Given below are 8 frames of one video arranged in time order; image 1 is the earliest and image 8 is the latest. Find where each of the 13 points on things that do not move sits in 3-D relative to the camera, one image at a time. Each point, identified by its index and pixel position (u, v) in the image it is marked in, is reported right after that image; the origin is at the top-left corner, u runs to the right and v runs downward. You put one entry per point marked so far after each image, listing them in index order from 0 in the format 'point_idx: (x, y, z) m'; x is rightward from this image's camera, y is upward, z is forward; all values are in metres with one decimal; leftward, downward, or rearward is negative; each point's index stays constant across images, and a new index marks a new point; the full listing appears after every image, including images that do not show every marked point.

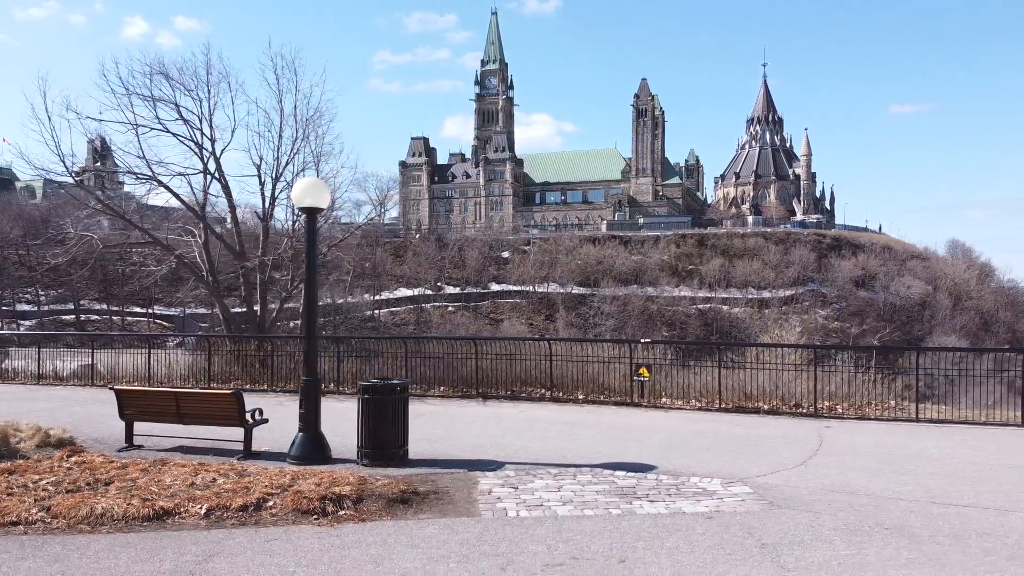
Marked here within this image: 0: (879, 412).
0: (+6.2, -2.1, +11.0) m
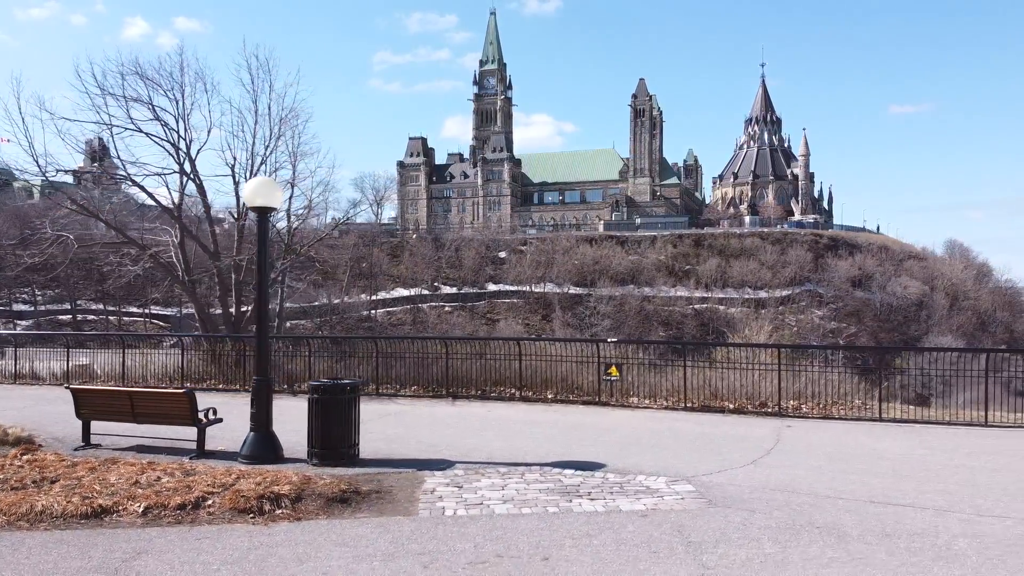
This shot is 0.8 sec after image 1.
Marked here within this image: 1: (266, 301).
0: (+5.6, -2.1, +11.0) m
1: (-3.0, -0.2, +7.9) m
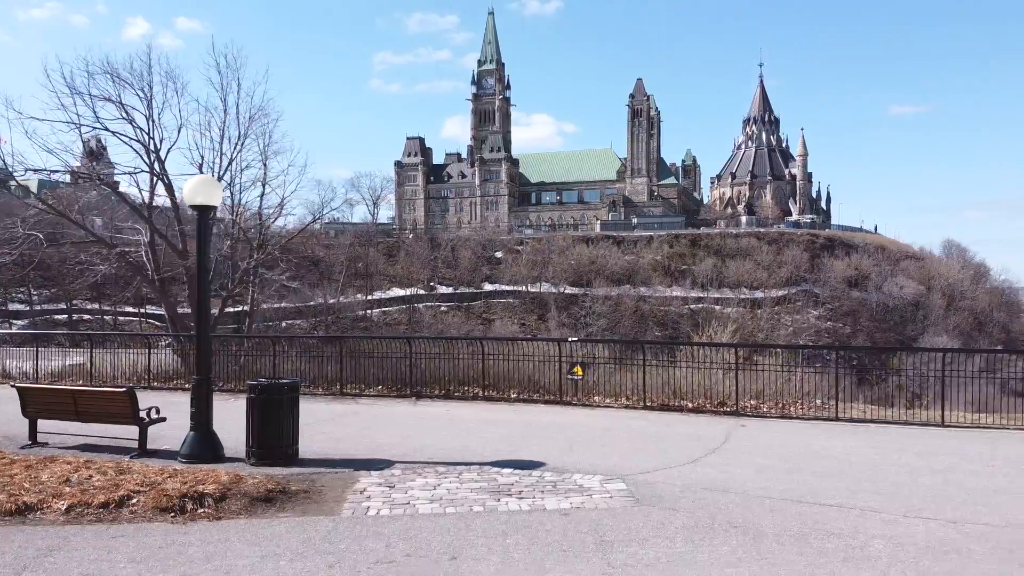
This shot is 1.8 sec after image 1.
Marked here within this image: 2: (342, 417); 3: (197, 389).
0: (+4.9, -2.1, +11.0) m
1: (-3.7, -0.2, +7.9) m
2: (-2.8, -2.1, +10.6) m
3: (-3.8, -1.2, +7.9) m
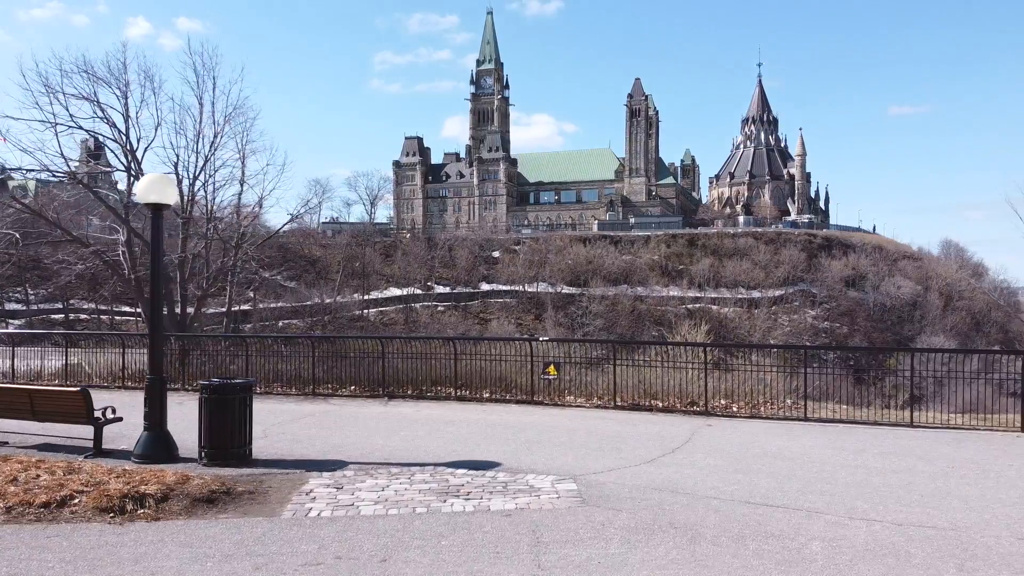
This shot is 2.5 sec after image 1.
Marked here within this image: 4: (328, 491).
0: (+4.4, -2.1, +10.9) m
1: (-4.3, -0.1, +7.8) m
2: (-3.4, -2.1, +10.6) m
3: (-4.4, -1.2, +7.8) m
4: (-1.9, -2.1, +6.6) m
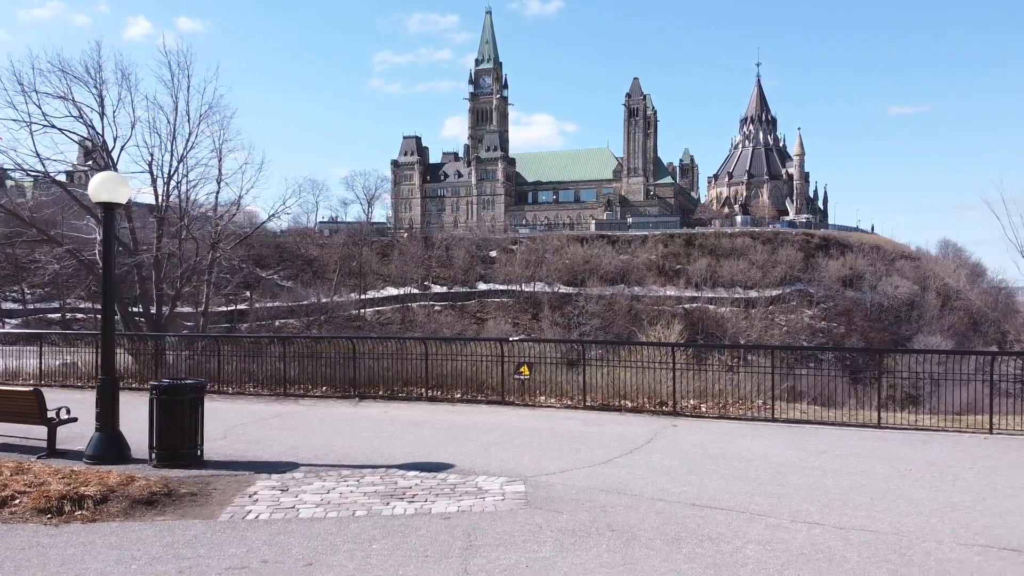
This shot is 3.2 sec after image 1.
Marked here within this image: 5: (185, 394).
0: (+3.8, -2.1, +10.8) m
1: (-4.8, -0.1, +7.7) m
2: (-3.9, -2.1, +10.5) m
3: (-4.9, -1.2, +7.7) m
4: (-2.4, -2.1, +6.5) m
5: (-3.8, -1.2, +7.6) m
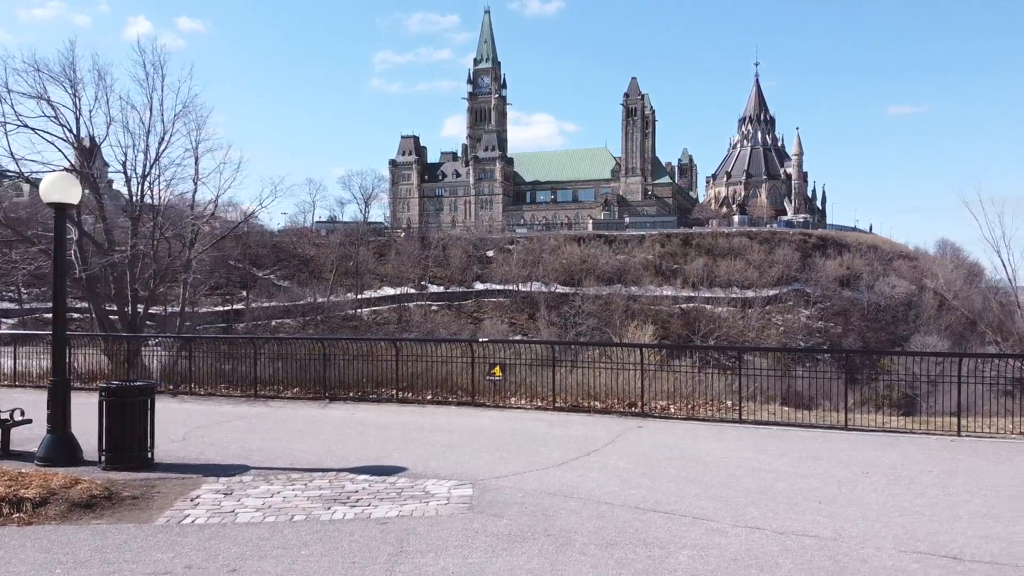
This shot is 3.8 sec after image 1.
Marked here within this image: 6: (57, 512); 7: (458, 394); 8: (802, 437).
0: (+3.3, -2.1, +10.7) m
1: (-5.4, -0.1, +7.7) m
2: (-4.4, -2.1, +10.4) m
3: (-5.4, -1.2, +7.7) m
4: (-3.0, -2.1, +6.5) m
5: (-4.4, -1.2, +7.5) m
6: (-4.3, -2.1, +6.1) m
7: (-1.0, -2.0, +12.4) m
8: (+4.1, -2.1, +9.2) m
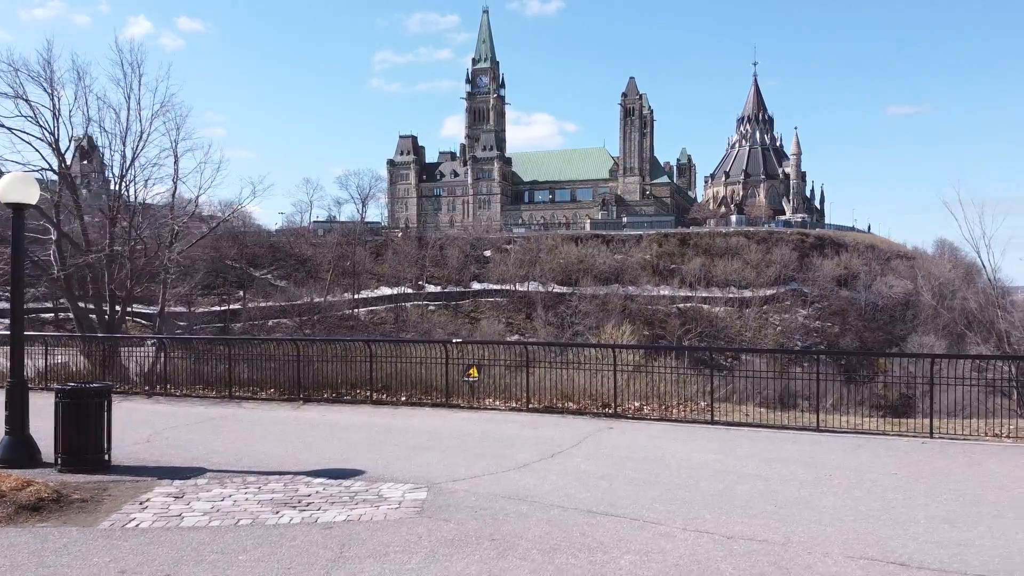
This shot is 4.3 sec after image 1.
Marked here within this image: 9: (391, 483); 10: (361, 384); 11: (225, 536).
0: (+2.8, -2.1, +10.6) m
1: (-5.8, -0.2, +7.6) m
2: (-4.9, -2.1, +10.4) m
3: (-5.9, -1.2, +7.6) m
4: (-3.4, -2.1, +6.4) m
5: (-4.8, -1.3, +7.4) m
6: (-4.7, -2.1, +6.0) m
7: (-1.5, -2.0, +12.3) m
8: (+3.7, -2.1, +9.1) m
9: (-1.3, -2.1, +6.9) m
10: (-2.9, -1.9, +12.8) m
11: (-2.4, -2.1, +5.5) m
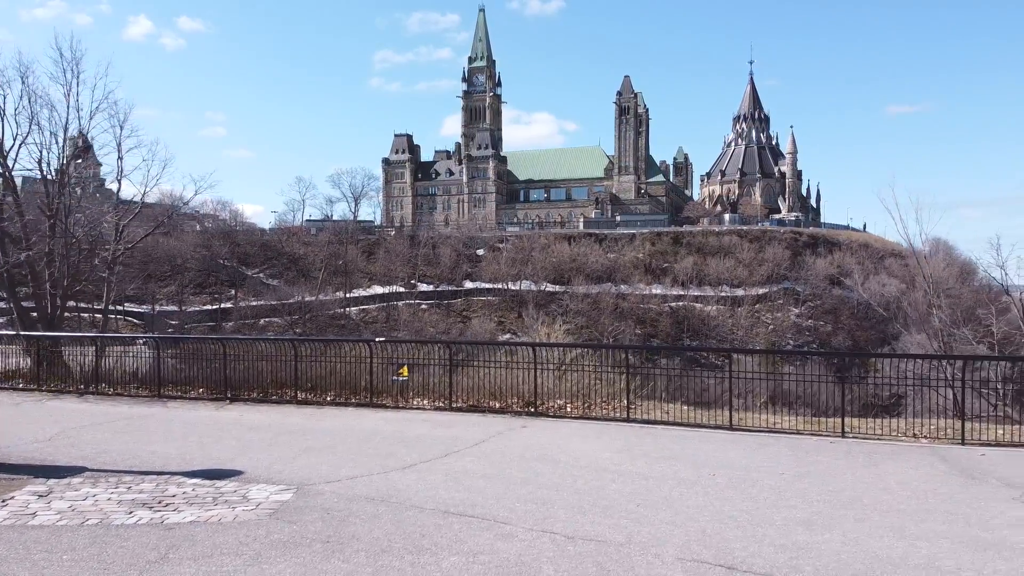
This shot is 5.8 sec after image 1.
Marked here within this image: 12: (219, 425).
0: (+1.5, -2.1, +10.6) m
1: (-7.1, -0.1, +7.5) m
2: (-6.2, -2.1, +10.3) m
3: (-7.2, -1.2, +7.5) m
4: (-4.8, -2.1, +6.3) m
5: (-6.2, -1.2, +7.4) m
6: (-6.1, -2.1, +5.9) m
7: (-2.8, -2.0, +12.3) m
8: (+2.4, -2.1, +9.0) m
9: (-2.6, -2.1, +6.8) m
10: (-4.2, -1.8, +12.7) m
11: (-3.7, -2.1, +5.4) m
12: (-4.4, -2.1, +9.9) m
